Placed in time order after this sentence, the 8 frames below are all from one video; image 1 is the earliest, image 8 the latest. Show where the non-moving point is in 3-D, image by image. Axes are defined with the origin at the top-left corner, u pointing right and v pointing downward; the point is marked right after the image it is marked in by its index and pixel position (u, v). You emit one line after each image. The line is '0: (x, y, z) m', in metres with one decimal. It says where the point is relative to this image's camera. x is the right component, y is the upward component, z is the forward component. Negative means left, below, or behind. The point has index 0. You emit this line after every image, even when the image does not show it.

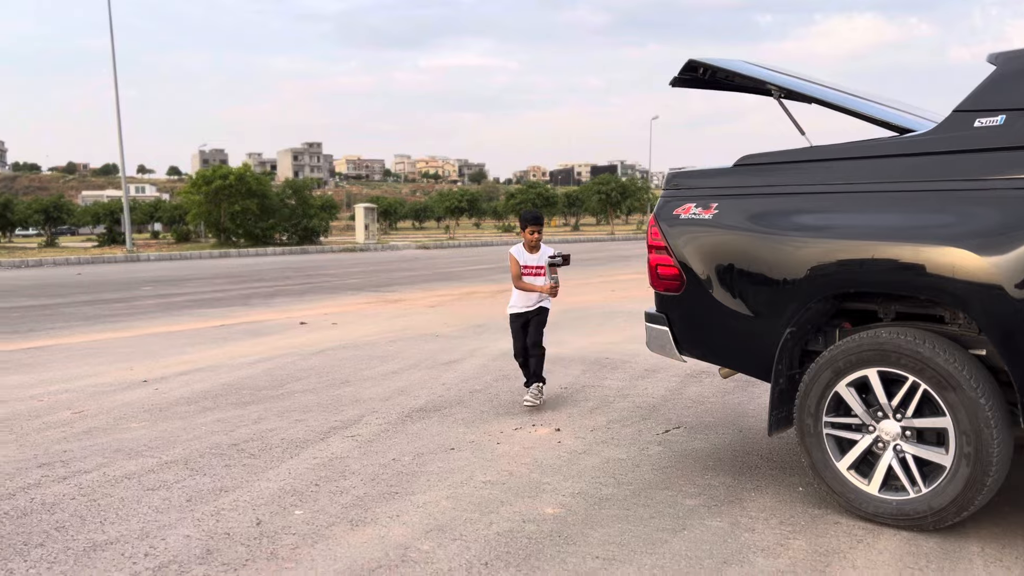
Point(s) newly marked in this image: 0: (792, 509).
0: (+1.1, -0.8, +3.3) m
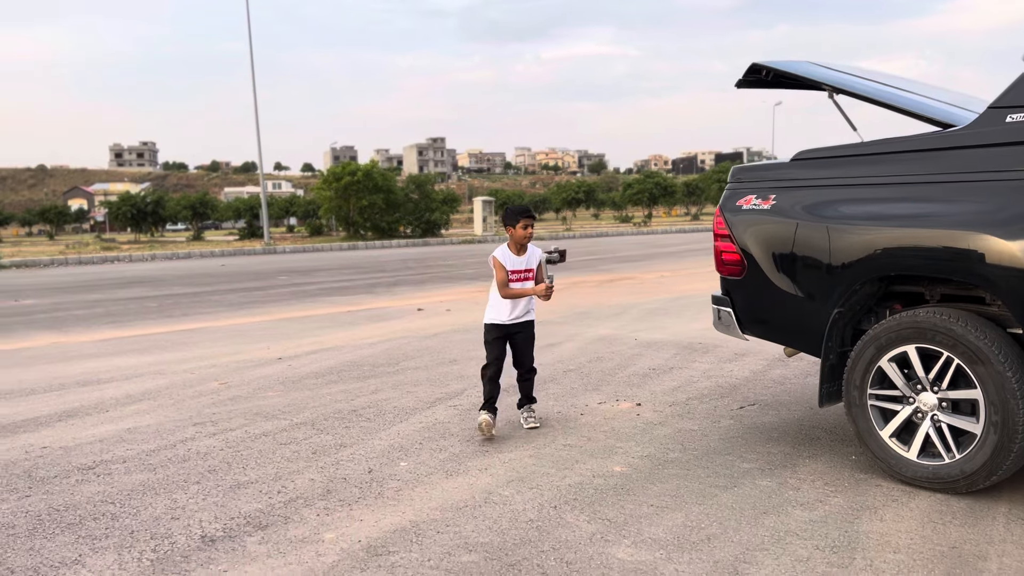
0: (+1.4, -0.8, +3.6) m
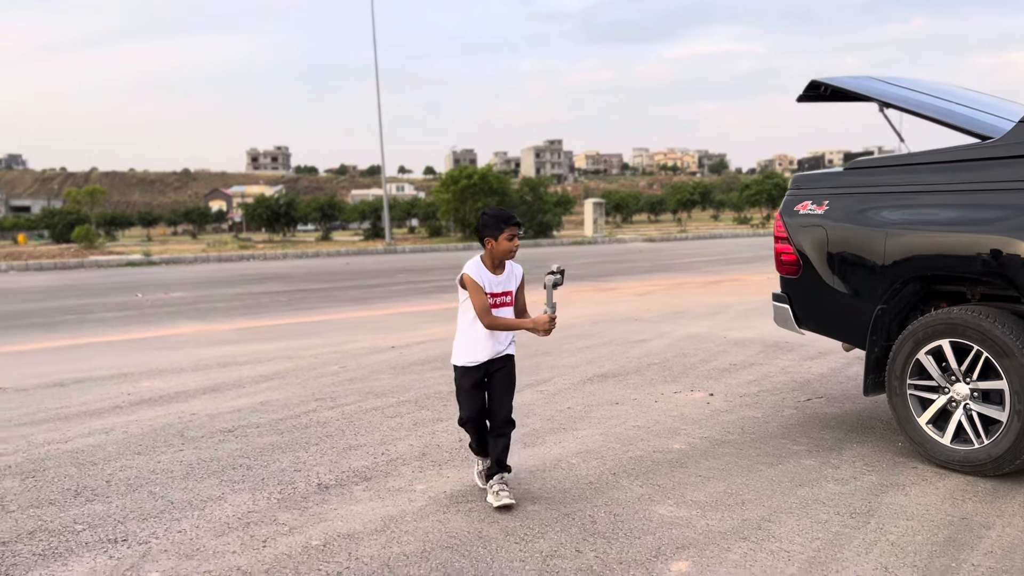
0: (+1.7, -0.8, +3.9) m
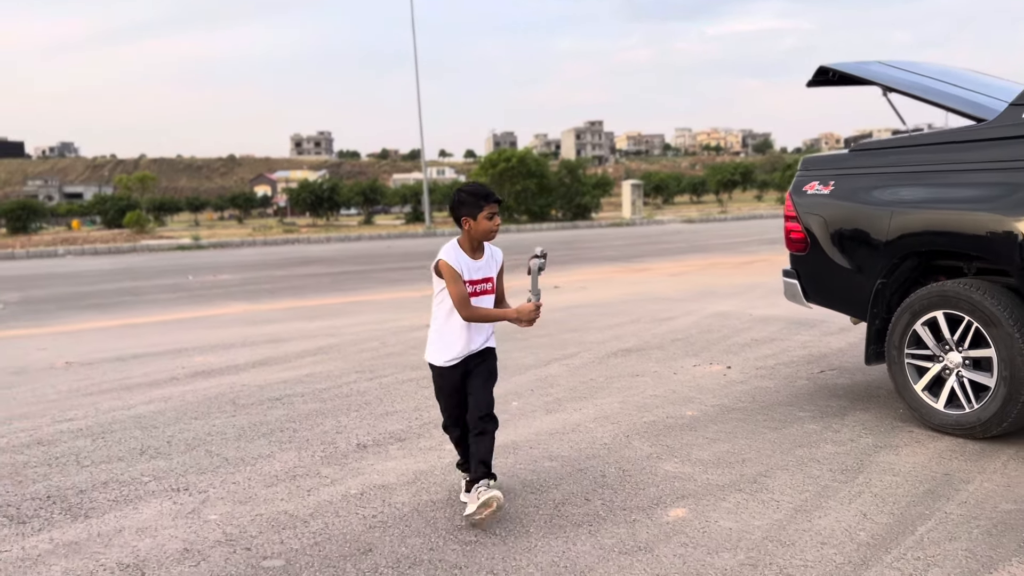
0: (+1.8, -0.7, +4.2) m
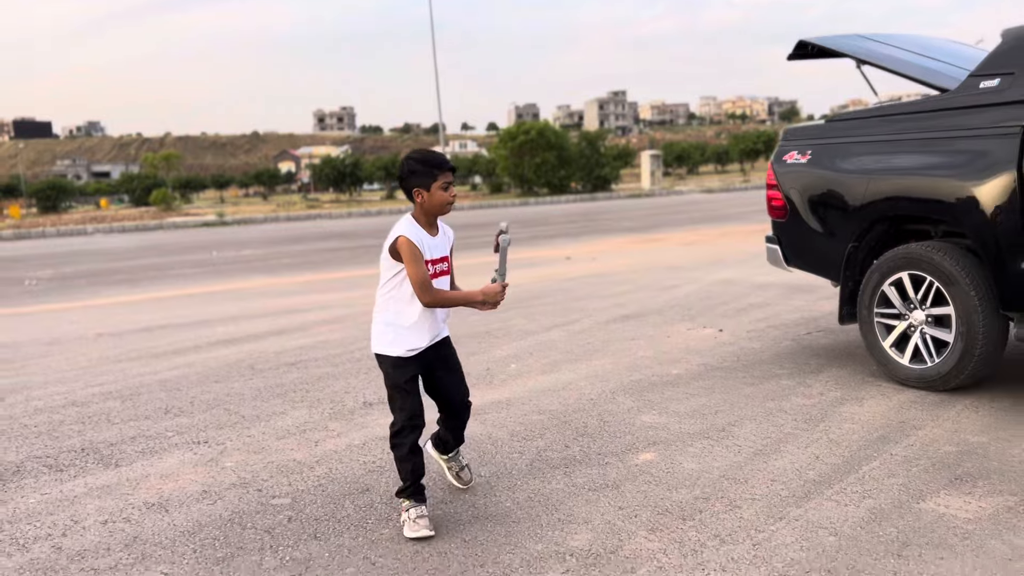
0: (+1.8, -0.5, +4.5) m
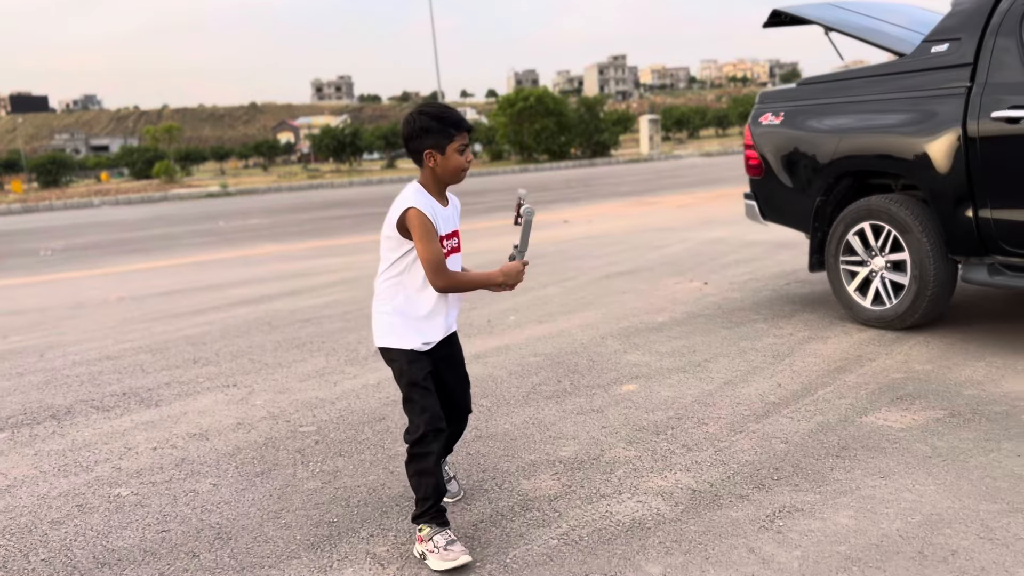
0: (+1.8, -0.2, +4.9) m
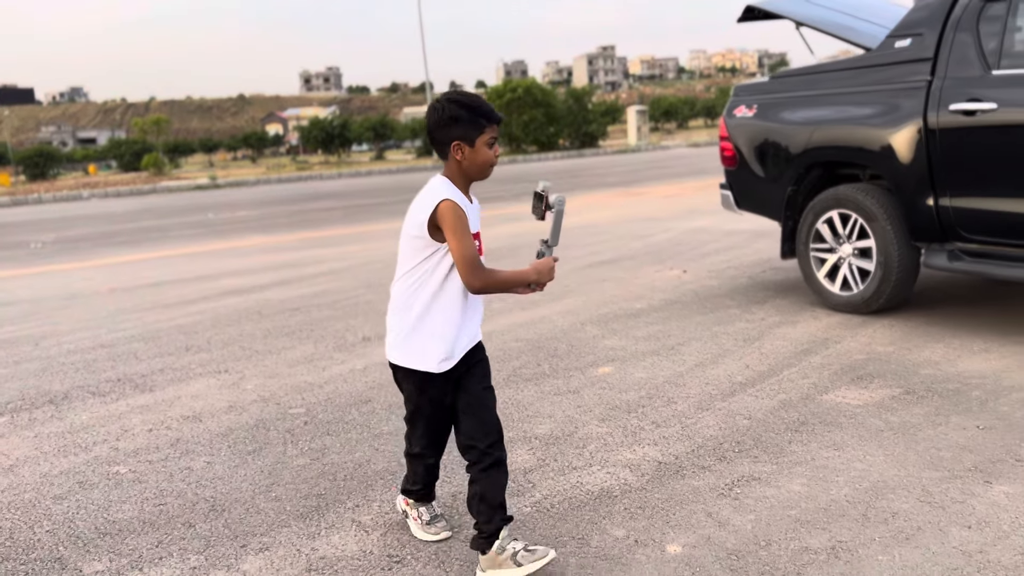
0: (+1.7, -0.1, +5.1) m
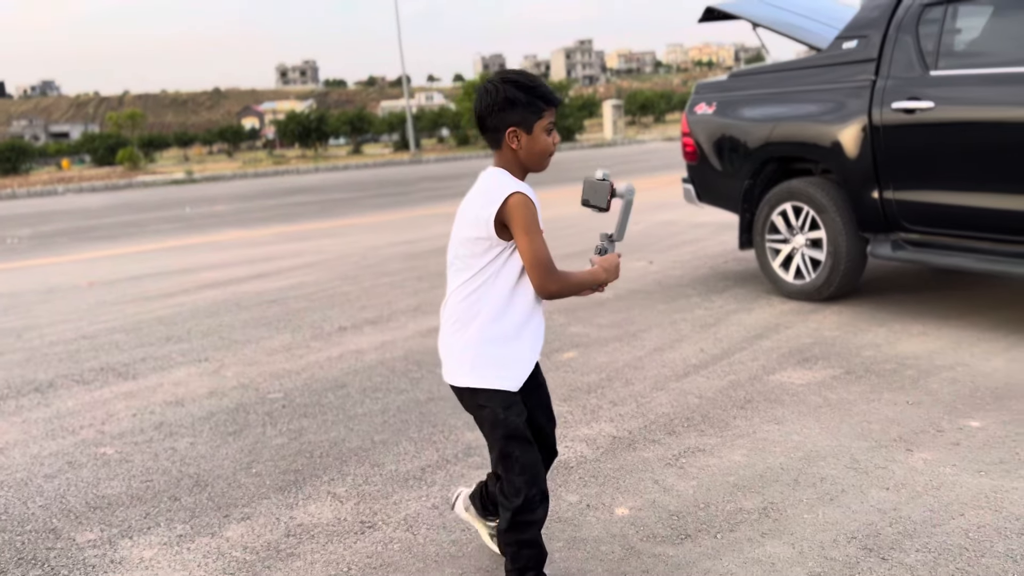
0: (+1.5, 0.0, +5.3) m
